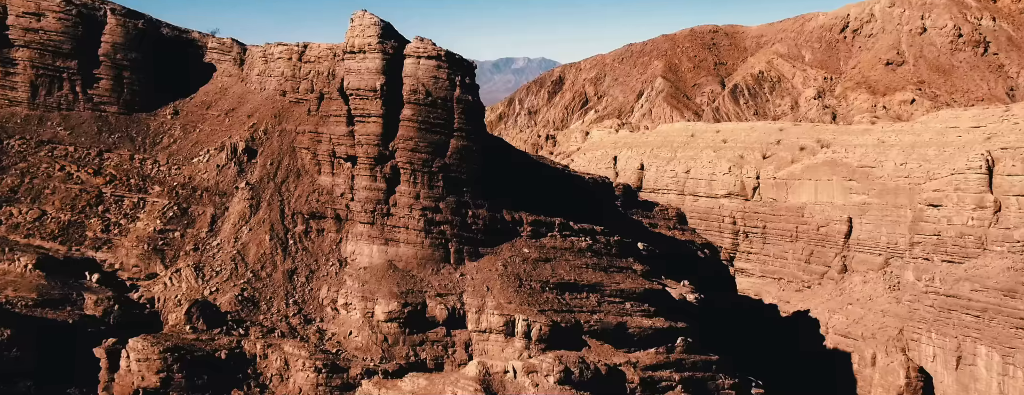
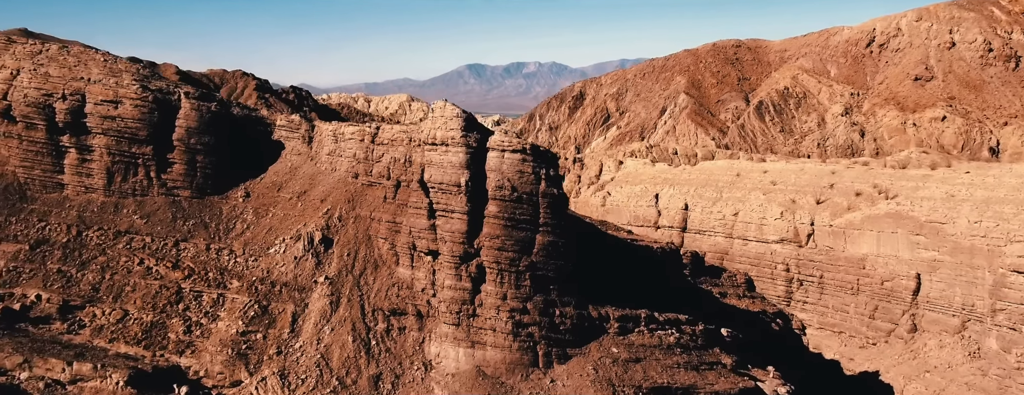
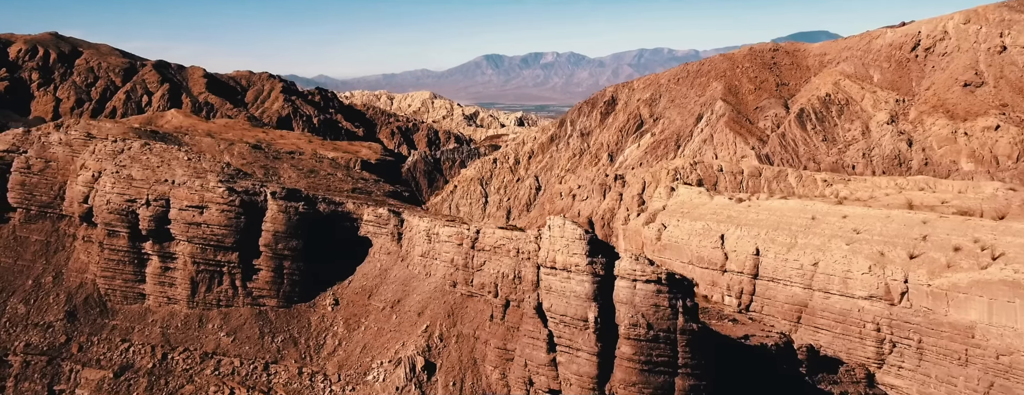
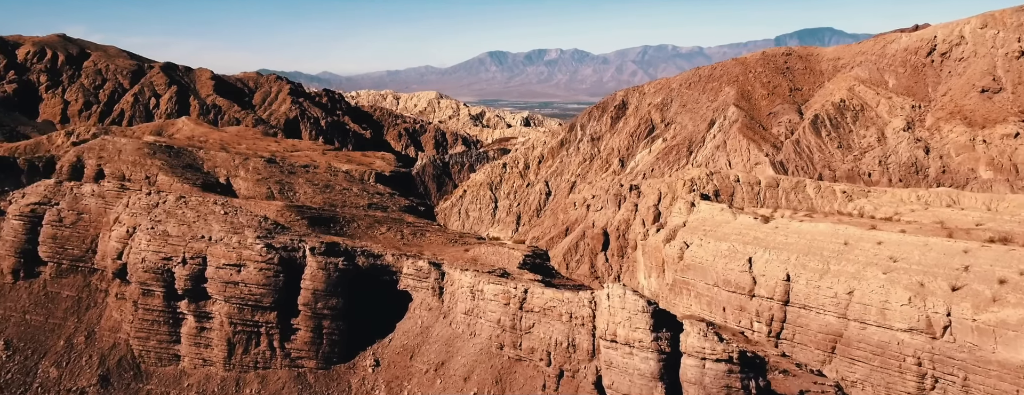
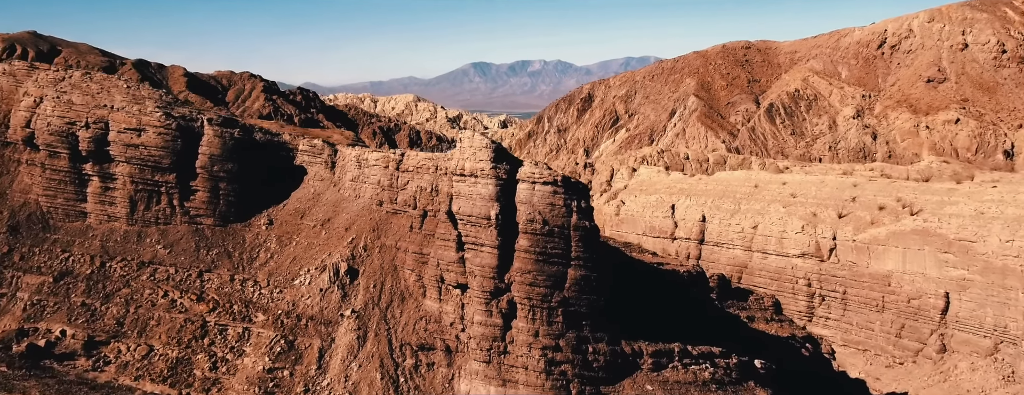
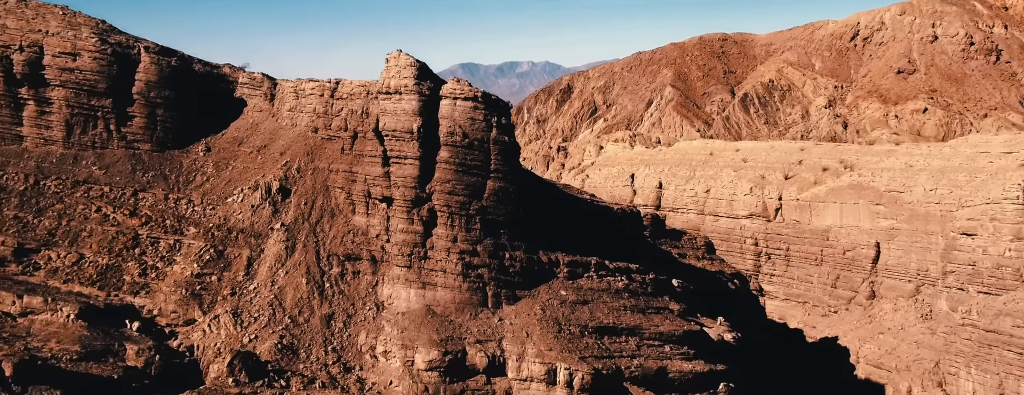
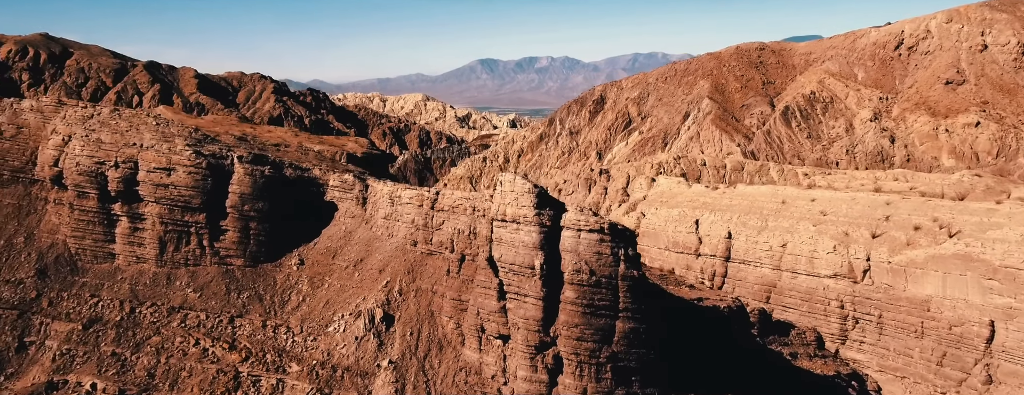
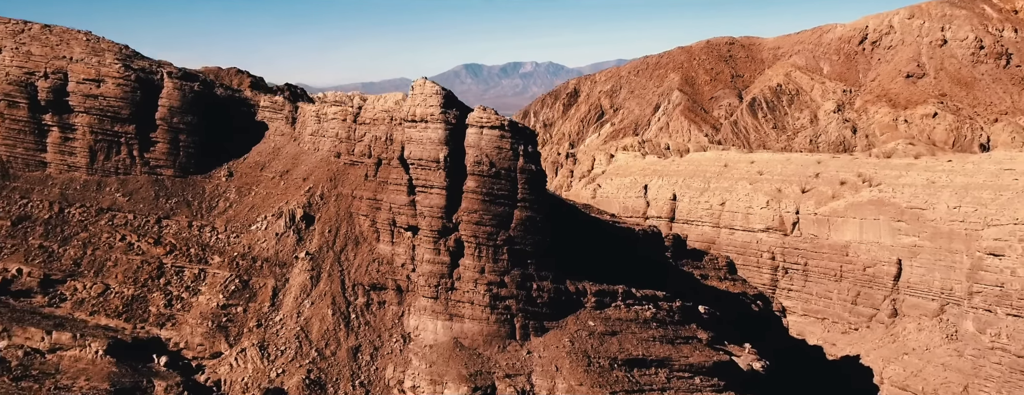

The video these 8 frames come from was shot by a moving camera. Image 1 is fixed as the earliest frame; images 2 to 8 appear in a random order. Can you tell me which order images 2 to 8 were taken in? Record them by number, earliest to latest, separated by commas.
6, 8, 2, 5, 7, 3, 4
